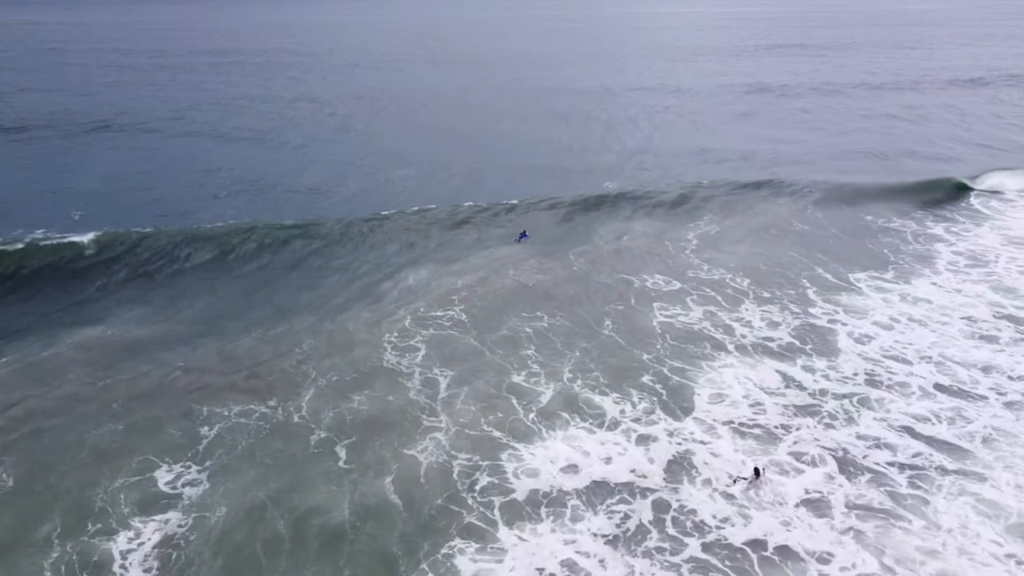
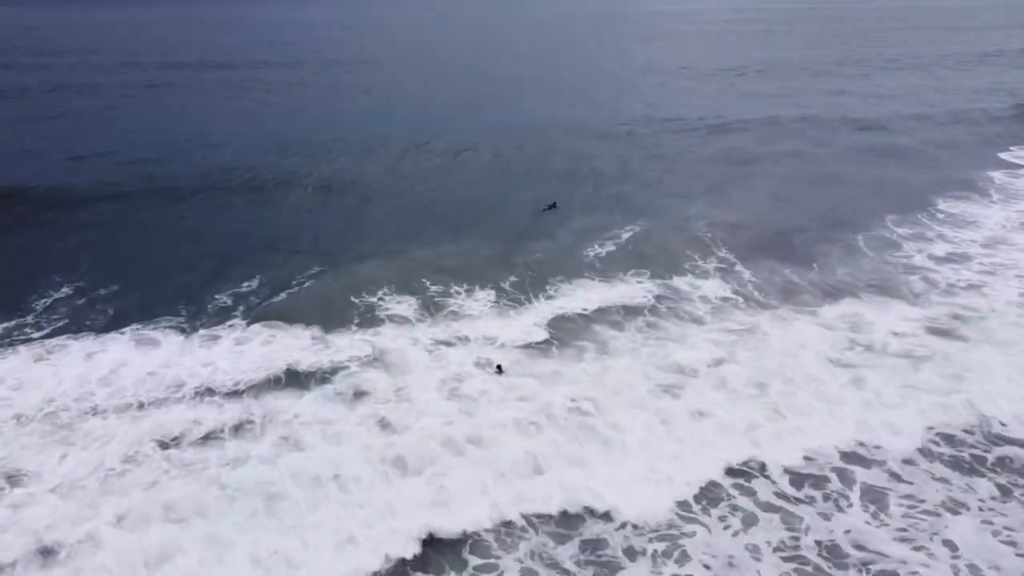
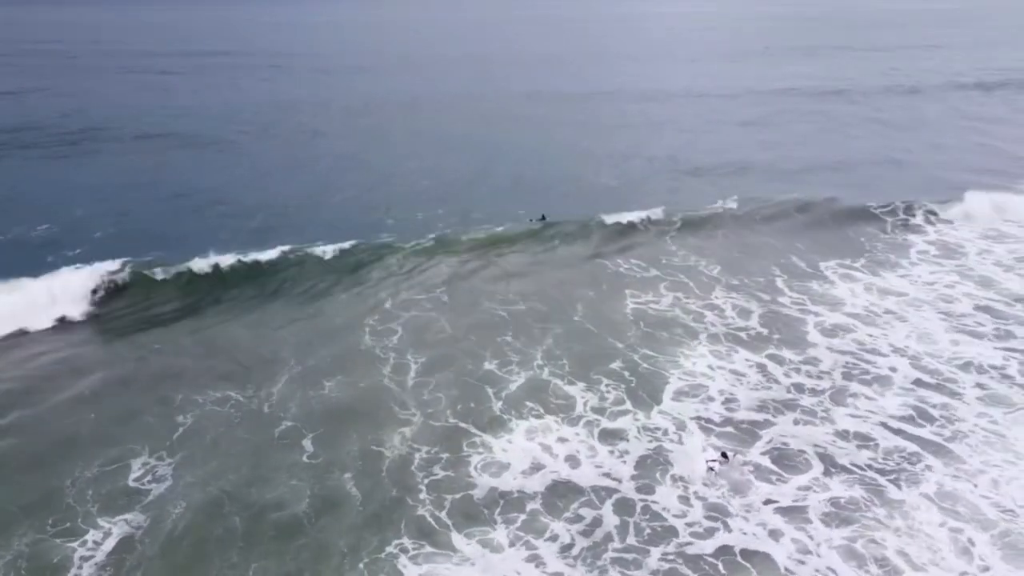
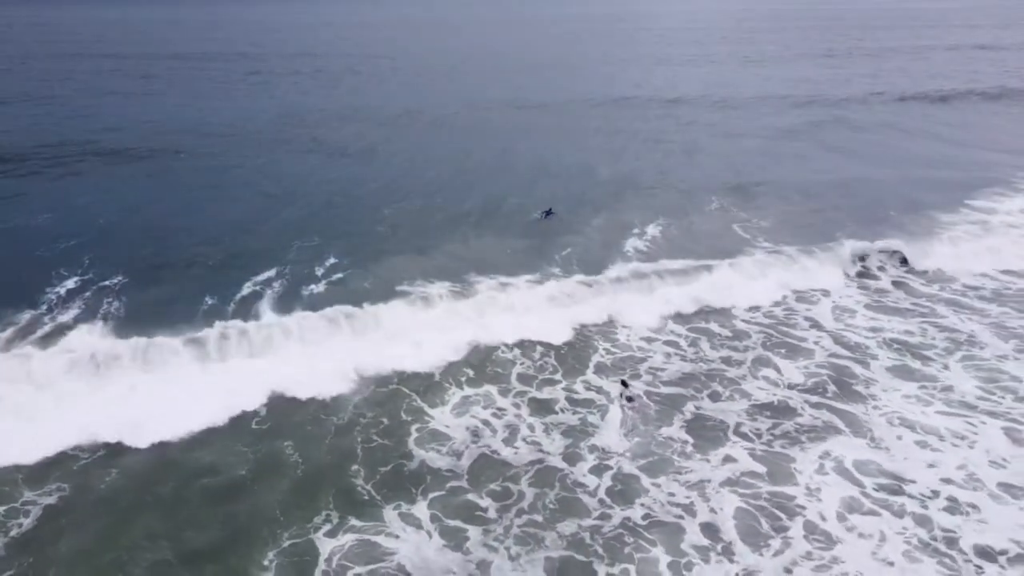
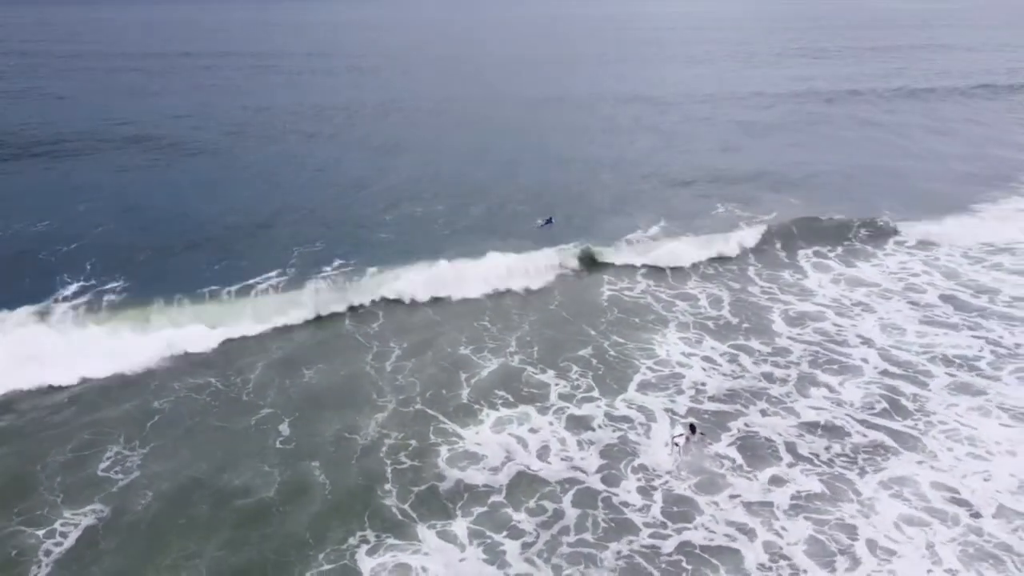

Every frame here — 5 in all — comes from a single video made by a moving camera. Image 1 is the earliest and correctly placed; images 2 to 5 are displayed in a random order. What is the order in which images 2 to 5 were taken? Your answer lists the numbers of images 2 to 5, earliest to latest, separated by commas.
3, 5, 4, 2
